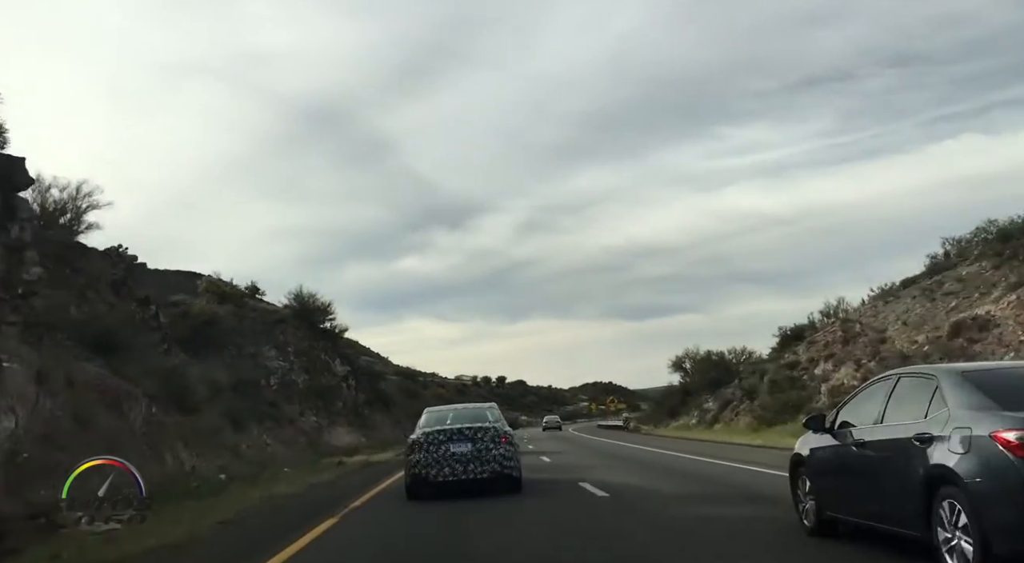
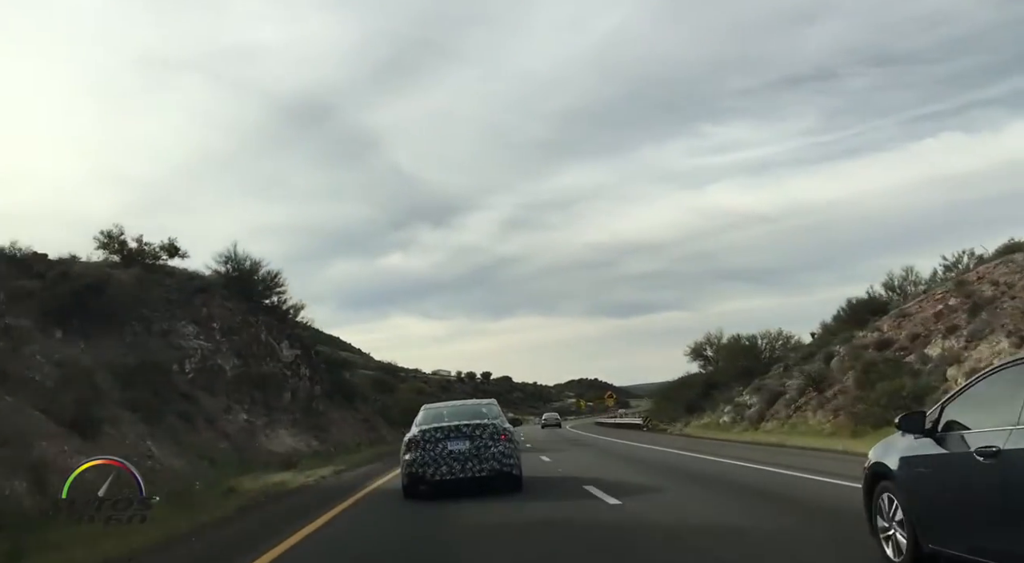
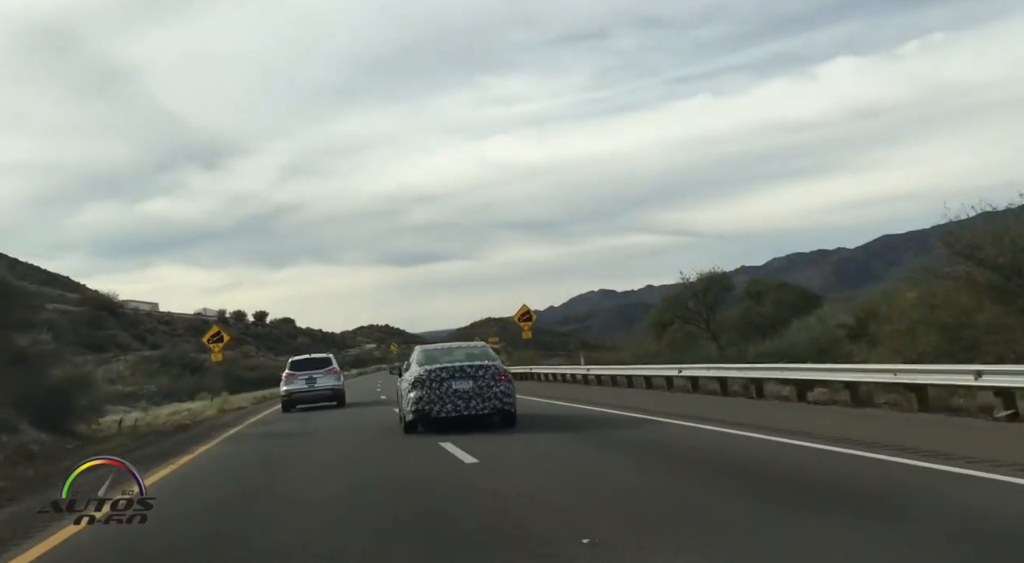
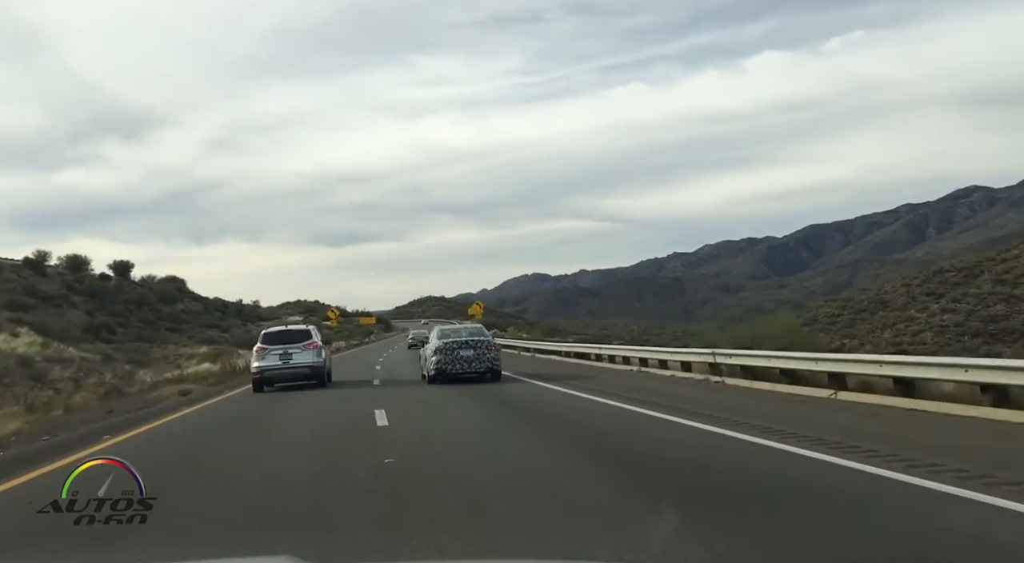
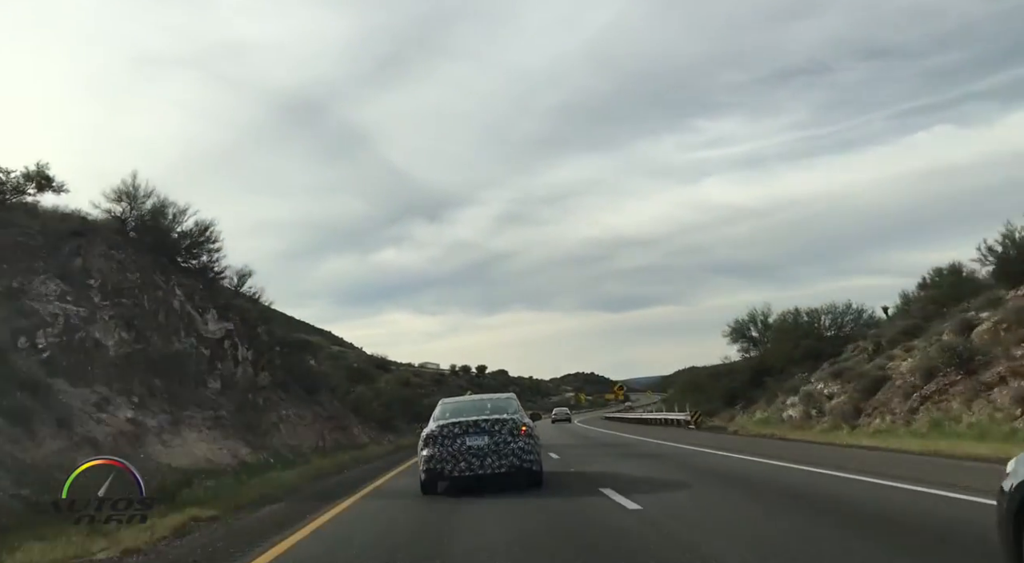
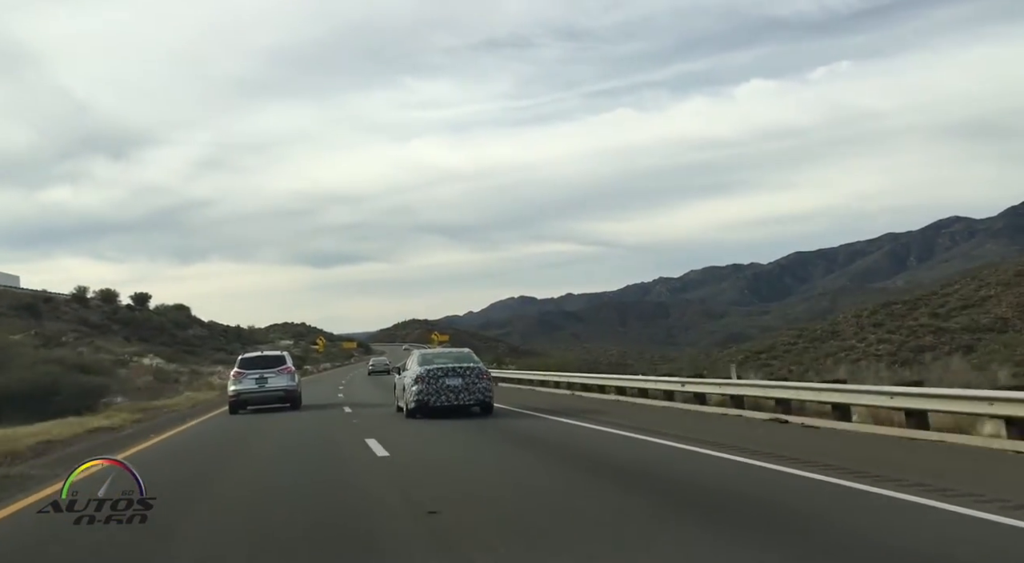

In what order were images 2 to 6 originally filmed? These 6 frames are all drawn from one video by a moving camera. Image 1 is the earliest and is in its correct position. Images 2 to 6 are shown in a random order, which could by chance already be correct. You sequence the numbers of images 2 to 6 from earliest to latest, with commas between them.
2, 5, 3, 6, 4
